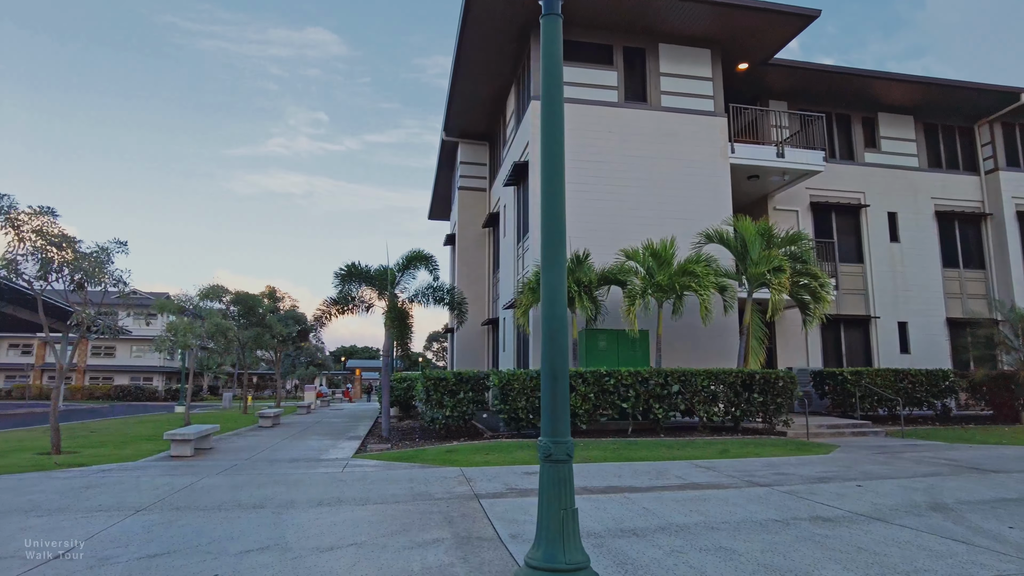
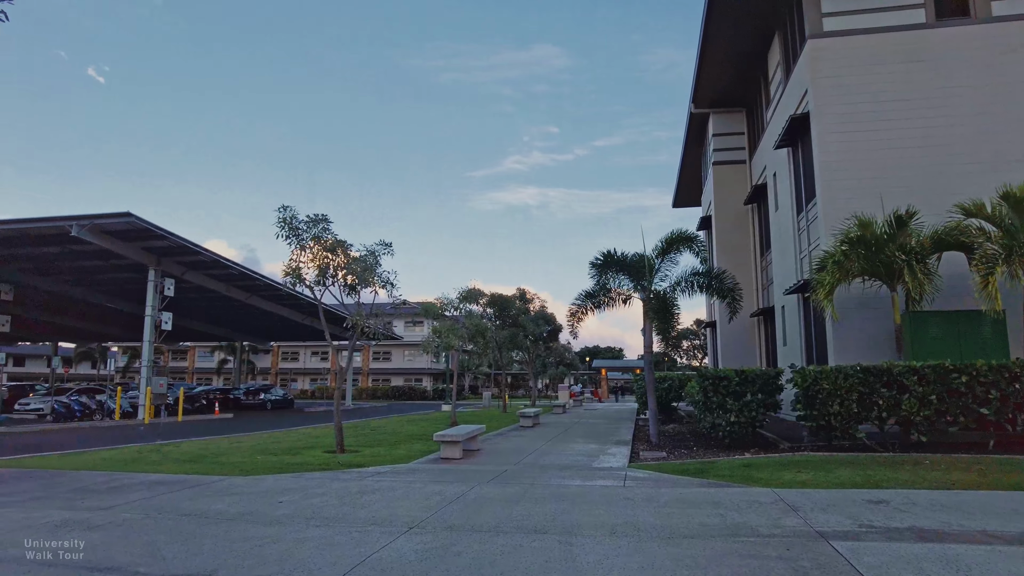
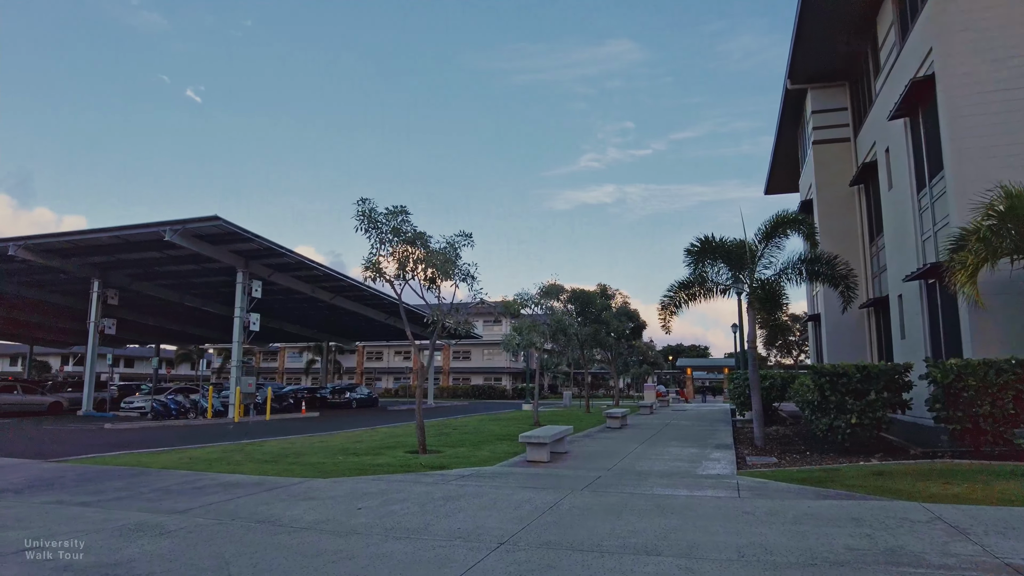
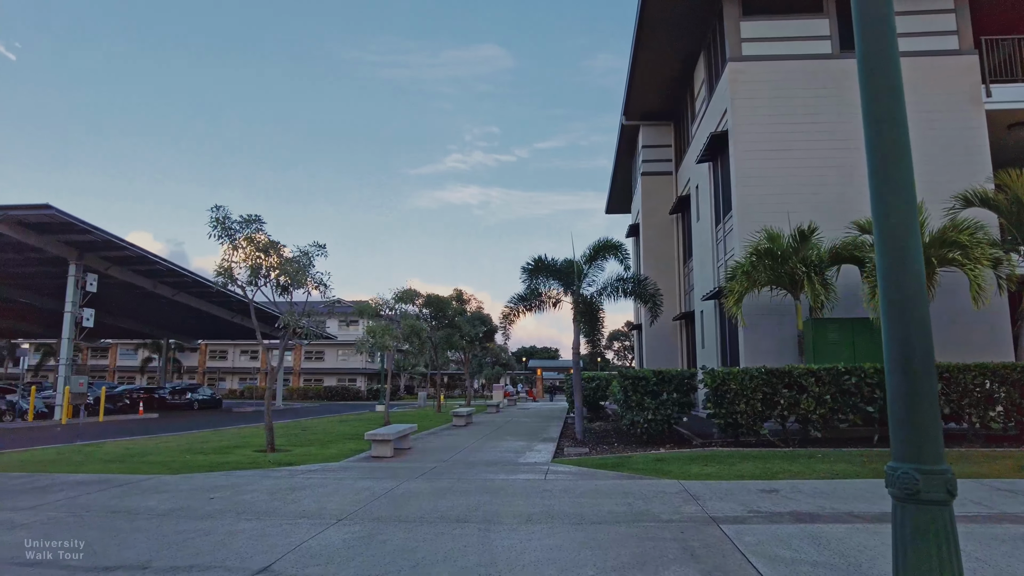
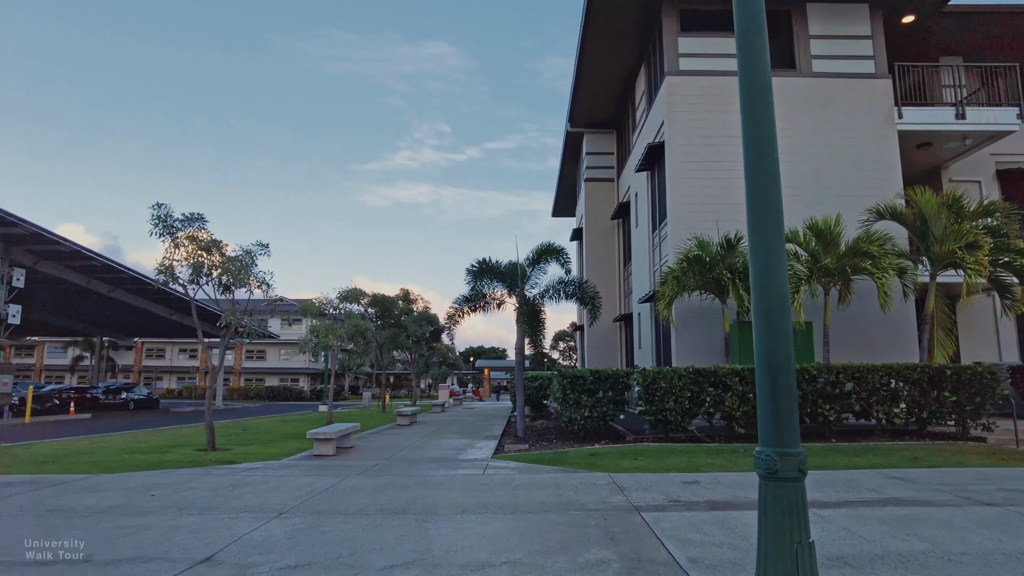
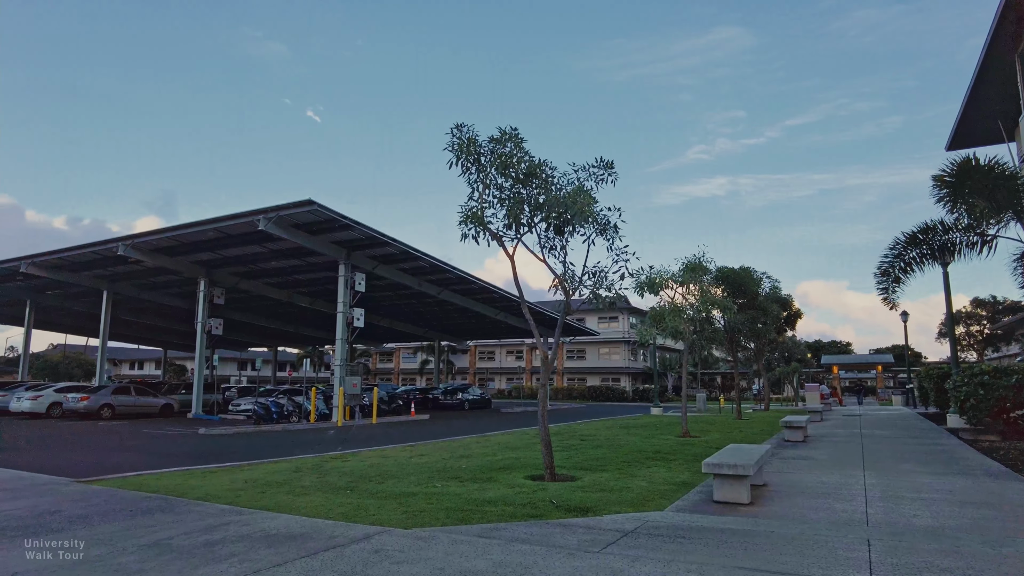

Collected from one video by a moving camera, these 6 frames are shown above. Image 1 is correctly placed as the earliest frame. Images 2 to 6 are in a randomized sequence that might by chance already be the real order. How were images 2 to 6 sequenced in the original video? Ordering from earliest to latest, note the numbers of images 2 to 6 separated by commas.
5, 4, 2, 3, 6
